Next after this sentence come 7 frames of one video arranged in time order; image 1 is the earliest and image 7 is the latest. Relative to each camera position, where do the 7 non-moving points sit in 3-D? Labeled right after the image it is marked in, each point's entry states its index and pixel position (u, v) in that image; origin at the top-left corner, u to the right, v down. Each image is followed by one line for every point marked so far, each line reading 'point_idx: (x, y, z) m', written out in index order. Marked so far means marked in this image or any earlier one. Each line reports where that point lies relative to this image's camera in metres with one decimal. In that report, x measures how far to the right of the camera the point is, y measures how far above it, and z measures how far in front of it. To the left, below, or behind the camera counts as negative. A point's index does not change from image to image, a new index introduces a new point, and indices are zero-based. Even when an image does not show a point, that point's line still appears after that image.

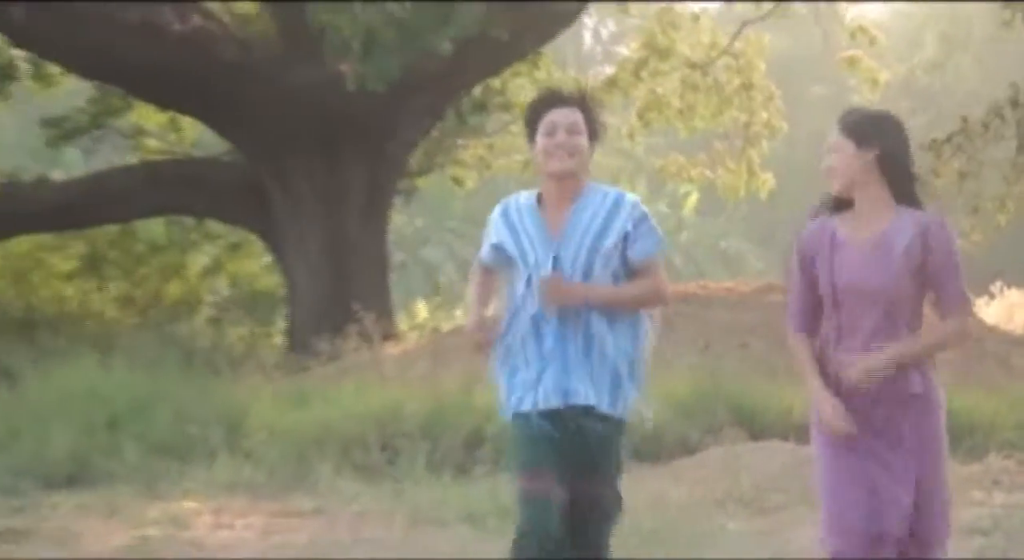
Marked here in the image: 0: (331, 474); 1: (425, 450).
0: (-0.6, -0.6, +4.9) m
1: (-0.3, -0.6, +5.1) m
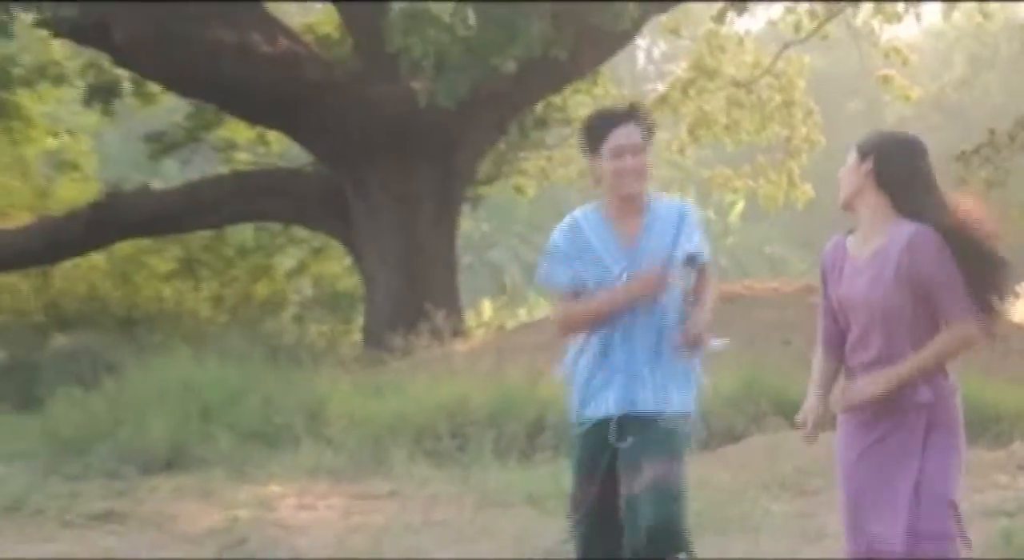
0: (-0.4, -0.6, +5.3) m
1: (-0.1, -0.6, +5.5) m
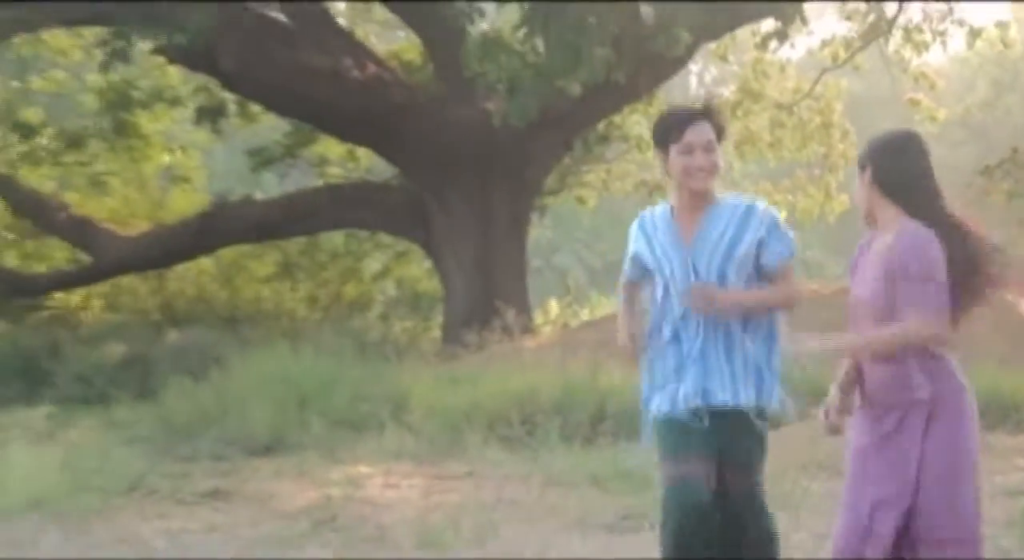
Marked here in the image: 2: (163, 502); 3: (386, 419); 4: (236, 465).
0: (-0.1, -0.6, +5.9) m
1: (+0.2, -0.6, +6.1) m
2: (-1.2, -0.8, +5.5) m
3: (-0.5, -0.6, +6.1) m
4: (-1.0, -0.7, +5.8) m
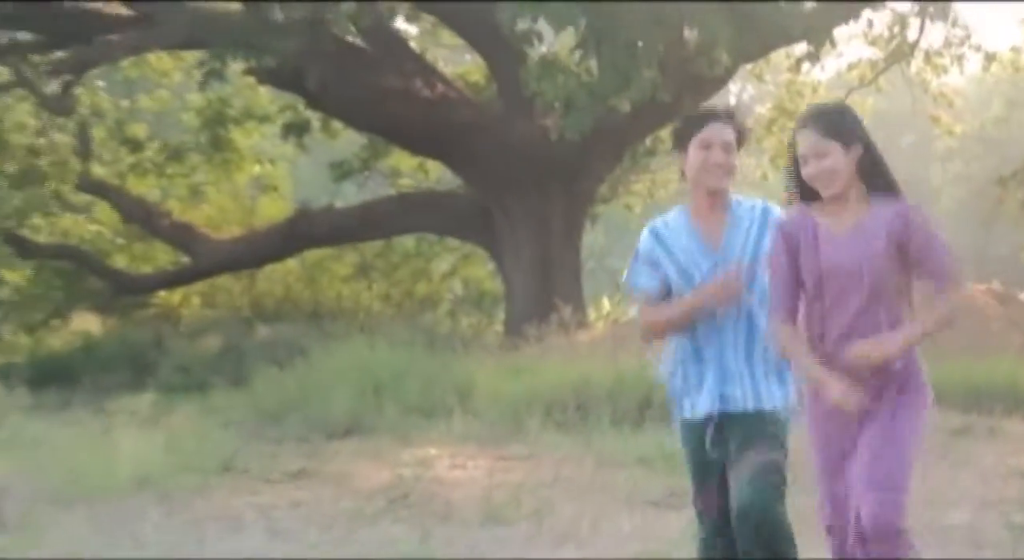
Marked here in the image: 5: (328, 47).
0: (+0.1, -0.6, +6.5) m
1: (+0.4, -0.6, +6.7) m
2: (-1.0, -0.8, +6.1) m
3: (-0.3, -0.6, +6.8) m
4: (-0.8, -0.7, +6.4) m
5: (-0.7, +0.9, +6.0) m
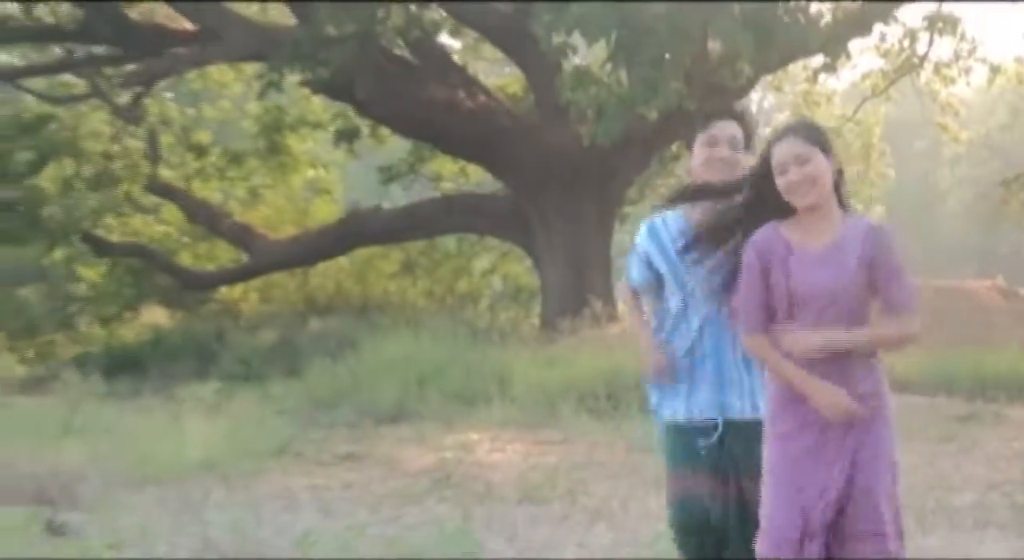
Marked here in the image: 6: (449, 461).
0: (+0.3, -0.6, +7.0) m
1: (+0.6, -0.5, +7.1) m
2: (-0.9, -0.8, +6.6) m
3: (-0.1, -0.5, +7.2) m
4: (-0.6, -0.7, +6.9) m
5: (-0.6, +0.9, +6.5) m
6: (-0.3, -0.7, +6.5) m
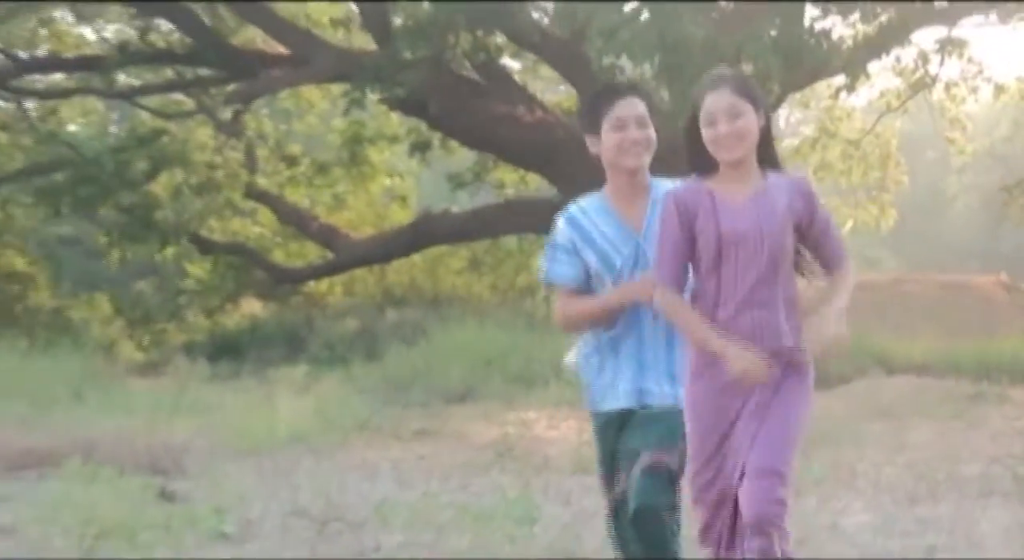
0: (+0.5, -0.6, +7.8) m
1: (+0.9, -0.5, +7.9) m
2: (-0.6, -0.7, +7.4) m
3: (+0.2, -0.5, +8.1) m
4: (-0.4, -0.7, +7.8) m
5: (-0.3, +0.9, +7.4) m
6: (0.0, -0.7, +7.4) m
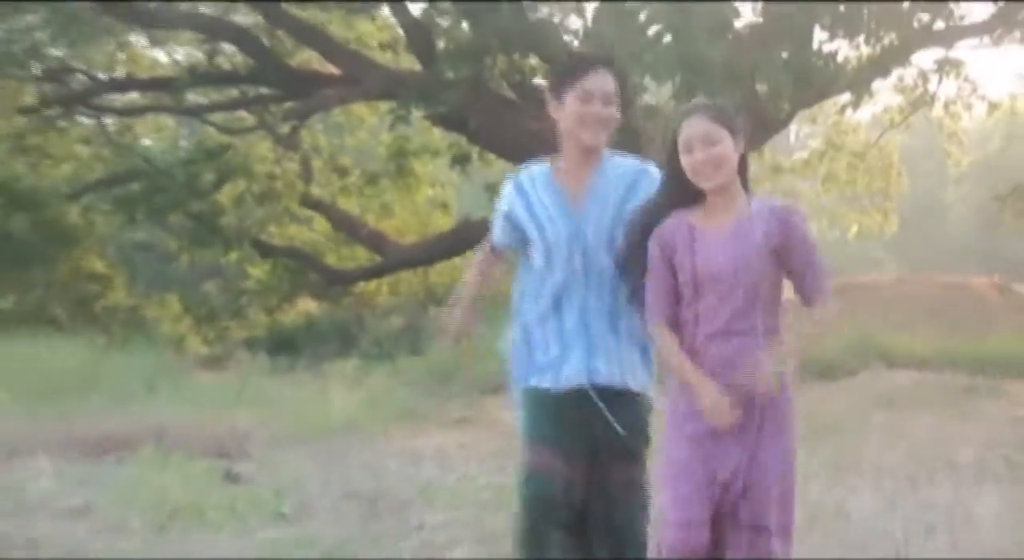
0: (+0.7, -0.6, +8.5) m
1: (+1.0, -0.5, +8.6) m
2: (-0.4, -0.8, +8.1) m
3: (+0.4, -0.5, +8.8) m
4: (-0.2, -0.7, +8.5) m
5: (-0.1, +0.9, +8.1) m
6: (+0.2, -0.7, +8.0) m
